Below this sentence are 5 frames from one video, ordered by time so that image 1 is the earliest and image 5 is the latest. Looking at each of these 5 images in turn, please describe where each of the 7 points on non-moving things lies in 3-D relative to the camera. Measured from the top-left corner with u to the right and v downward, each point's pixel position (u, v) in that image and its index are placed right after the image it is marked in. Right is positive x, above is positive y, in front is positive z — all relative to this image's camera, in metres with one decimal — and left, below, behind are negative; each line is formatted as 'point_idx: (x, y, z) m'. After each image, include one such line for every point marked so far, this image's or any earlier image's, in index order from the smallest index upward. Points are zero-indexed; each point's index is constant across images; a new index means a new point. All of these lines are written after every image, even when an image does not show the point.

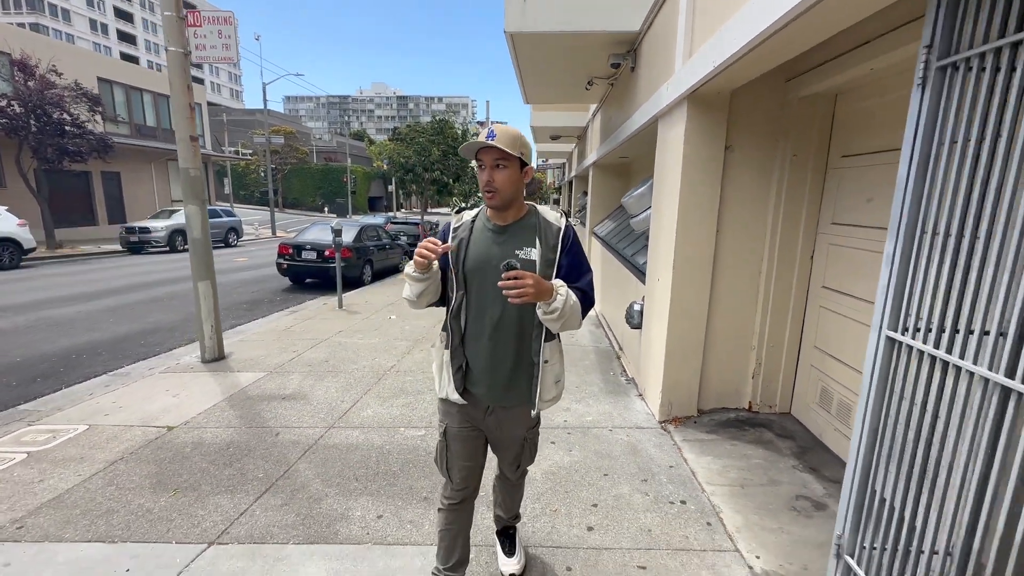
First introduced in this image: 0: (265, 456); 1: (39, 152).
0: (-1.8, -1.2, +3.4) m
1: (-17.4, +5.0, +17.1) m
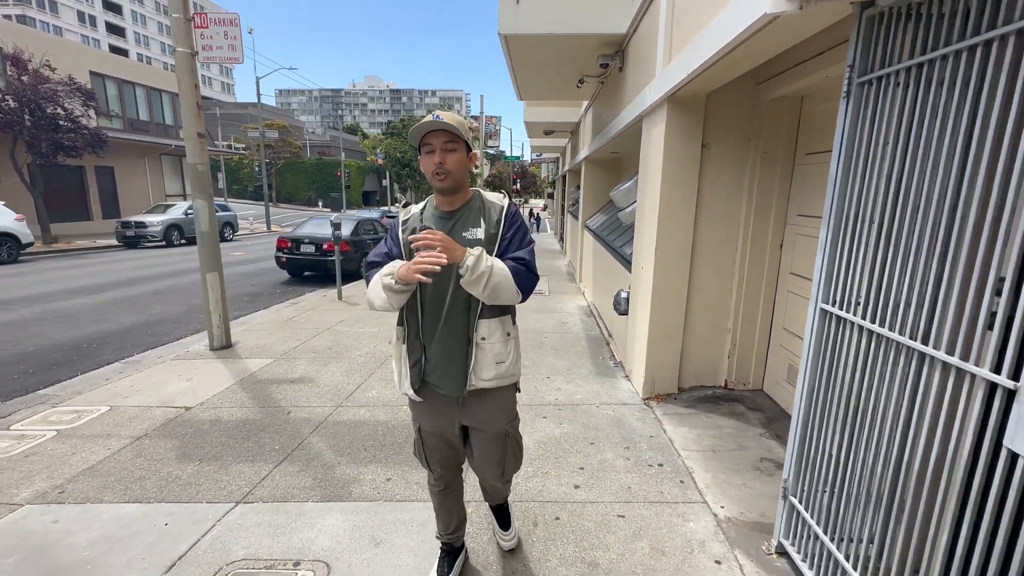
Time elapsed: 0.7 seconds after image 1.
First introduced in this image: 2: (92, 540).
0: (-1.8, -1.1, +3.6) m
1: (-17.6, +5.2, +17.2) m
2: (-2.2, -1.3, +2.5) m
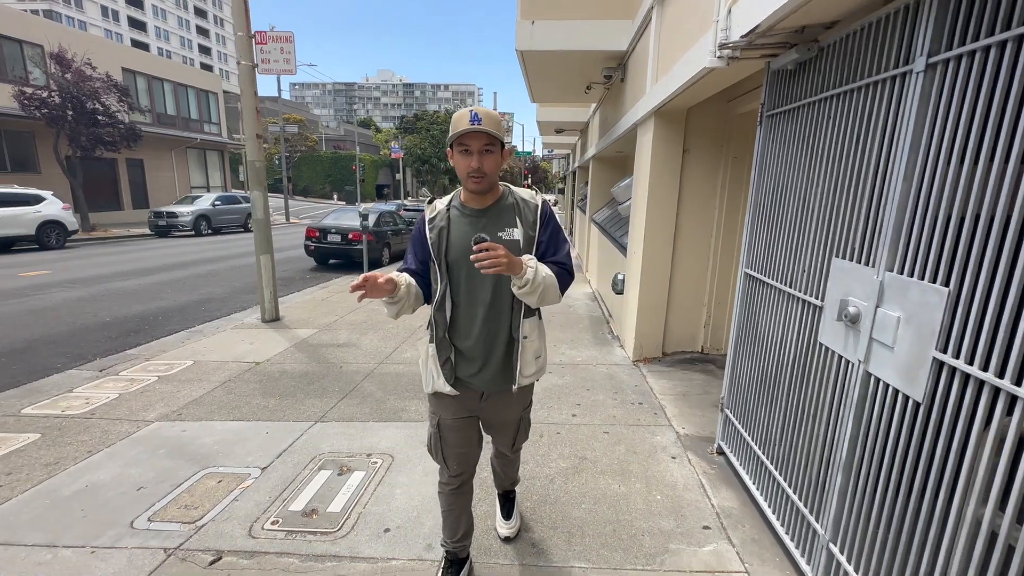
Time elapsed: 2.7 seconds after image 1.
0: (-1.7, -0.9, +4.5) m
1: (-17.2, +5.8, +18.3) m
2: (-2.1, -1.1, +3.4) m
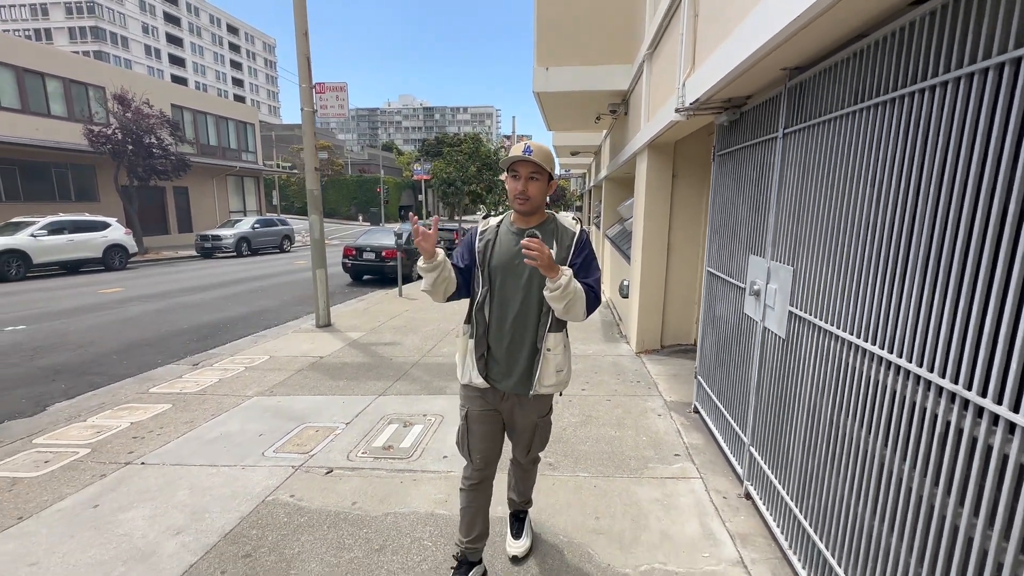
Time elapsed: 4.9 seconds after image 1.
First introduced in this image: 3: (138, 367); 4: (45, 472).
0: (-1.4, -0.9, +5.5) m
1: (-16.4, +5.0, +20.1) m
2: (-1.9, -1.1, +4.3) m
3: (-4.9, -1.0, +6.2) m
4: (-3.3, -1.3, +3.3) m
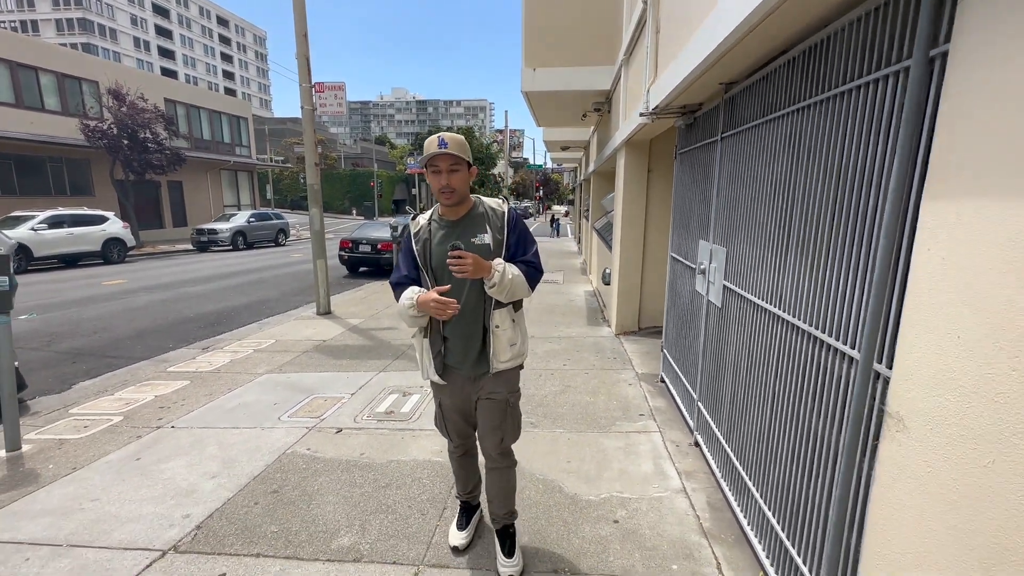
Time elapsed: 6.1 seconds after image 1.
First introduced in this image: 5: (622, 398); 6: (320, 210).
0: (-1.6, -0.8, +5.9) m
1: (-16.7, +5.3, +20.3) m
2: (-2.1, -1.0, +4.8) m
3: (-5.1, -0.9, +6.6) m
4: (-3.4, -1.2, +3.7) m
5: (+0.9, -0.9, +4.0) m
6: (-3.3, +1.4, +8.0) m
